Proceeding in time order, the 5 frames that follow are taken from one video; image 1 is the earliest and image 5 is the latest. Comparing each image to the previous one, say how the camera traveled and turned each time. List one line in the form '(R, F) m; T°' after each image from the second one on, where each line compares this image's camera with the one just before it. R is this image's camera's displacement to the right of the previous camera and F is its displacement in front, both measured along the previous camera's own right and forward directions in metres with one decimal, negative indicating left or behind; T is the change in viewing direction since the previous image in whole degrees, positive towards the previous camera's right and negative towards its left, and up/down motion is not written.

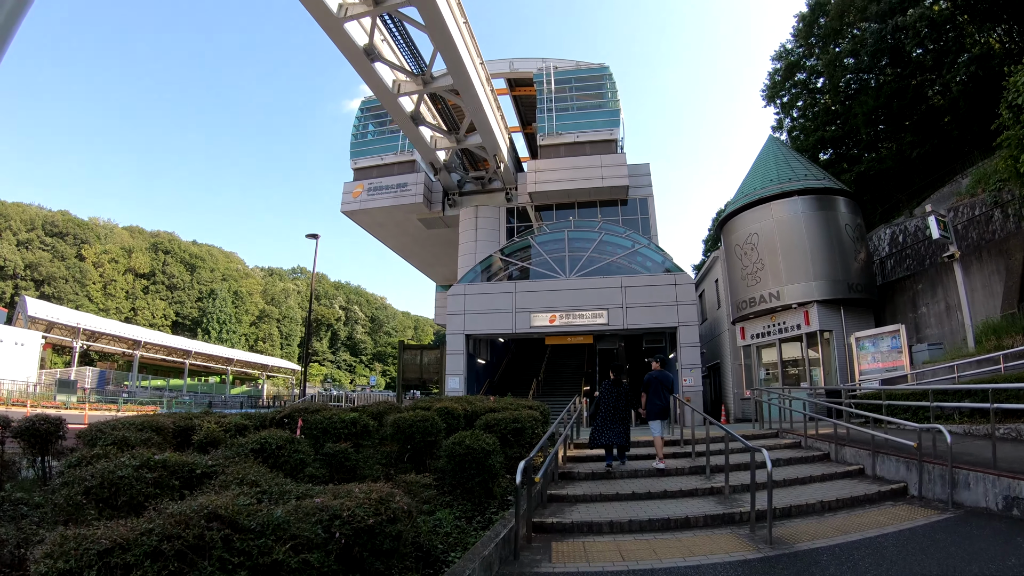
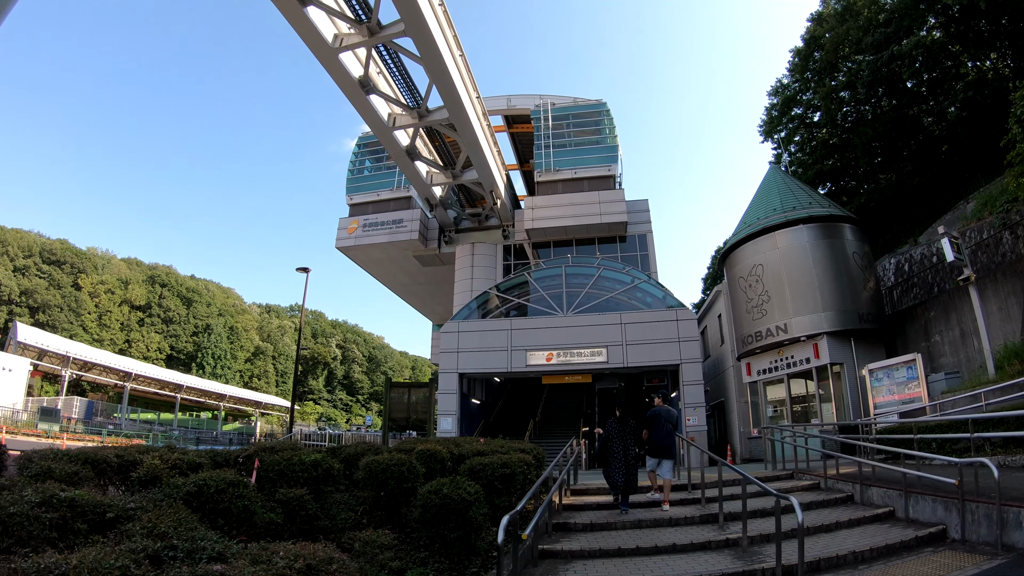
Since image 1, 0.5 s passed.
(+0.1, +0.6) m; 0°
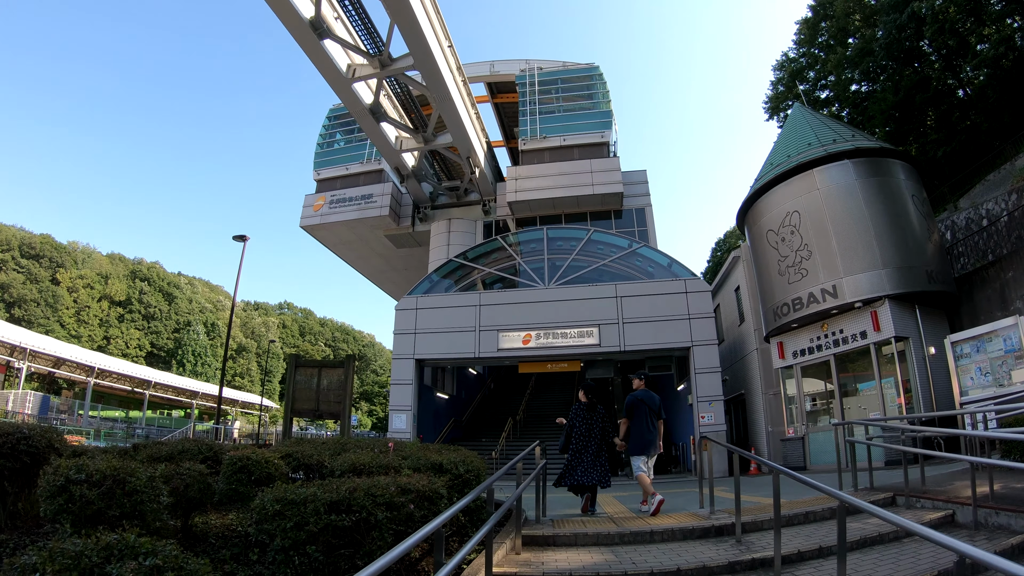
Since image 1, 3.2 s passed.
(+0.7, +3.5) m; +1°
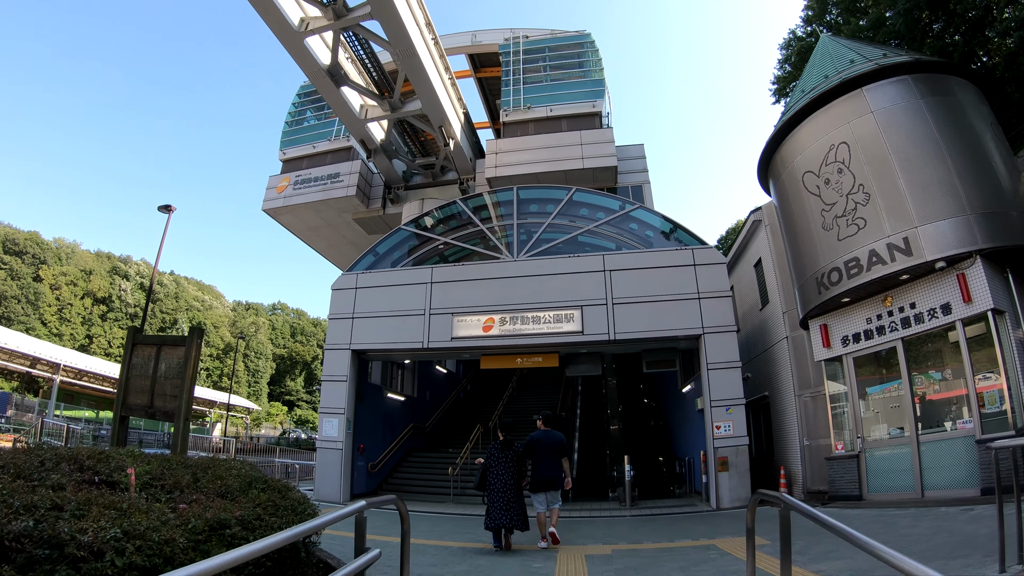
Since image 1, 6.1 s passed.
(+0.8, +3.1) m; 0°
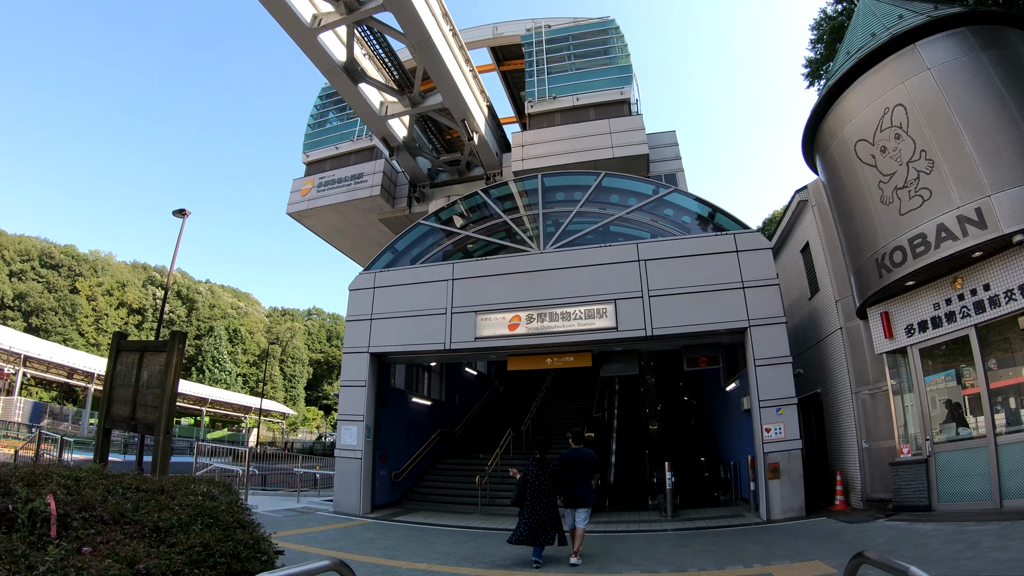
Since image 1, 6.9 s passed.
(+0.1, +0.8) m; -3°
